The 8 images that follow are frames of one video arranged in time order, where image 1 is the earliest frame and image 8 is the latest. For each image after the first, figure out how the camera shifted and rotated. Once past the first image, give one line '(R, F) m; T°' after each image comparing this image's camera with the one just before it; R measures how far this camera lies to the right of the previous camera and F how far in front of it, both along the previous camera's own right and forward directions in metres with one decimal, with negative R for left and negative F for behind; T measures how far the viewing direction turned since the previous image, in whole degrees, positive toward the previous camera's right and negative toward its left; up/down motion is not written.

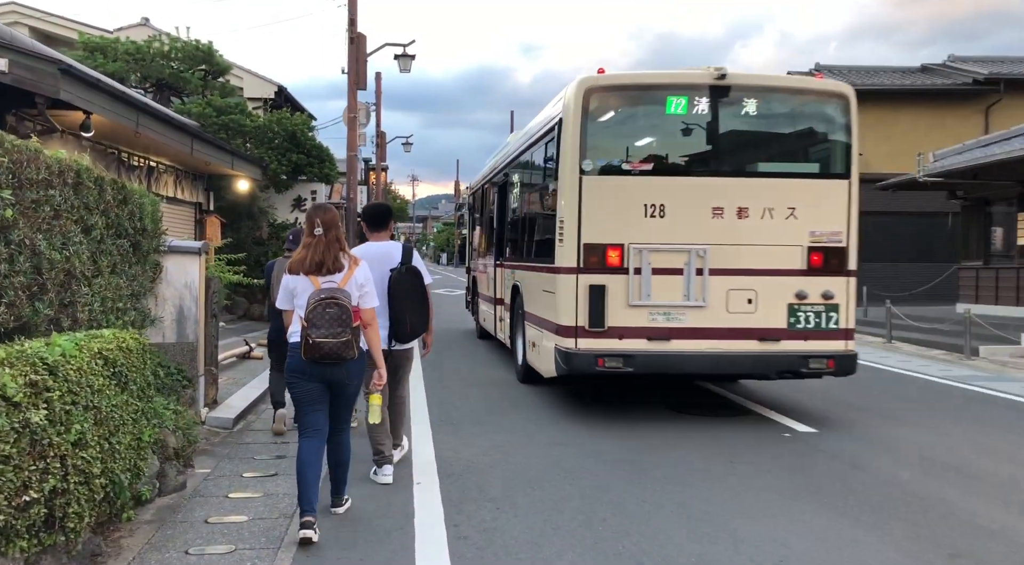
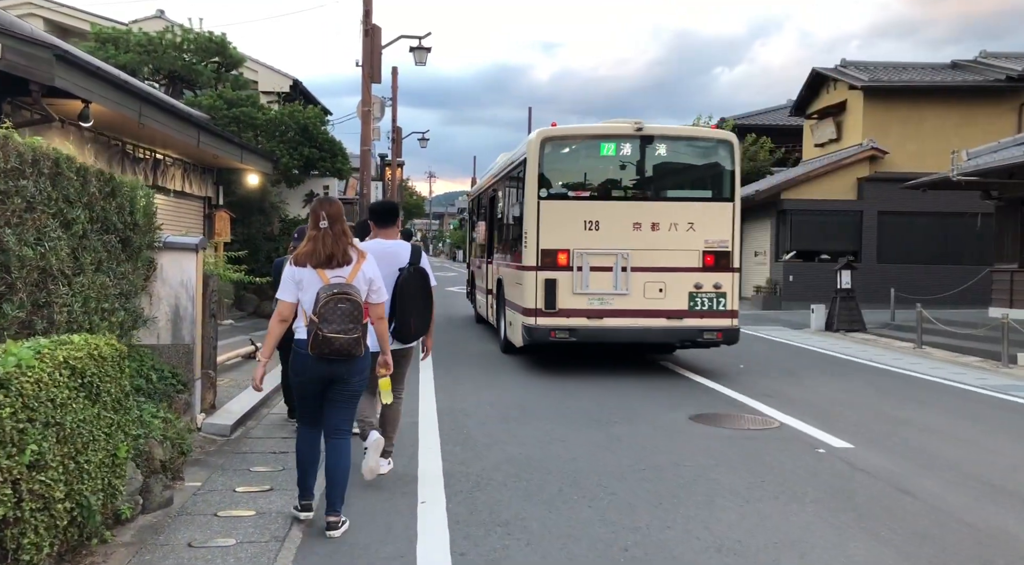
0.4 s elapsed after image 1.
(0.0, +0.5) m; -1°
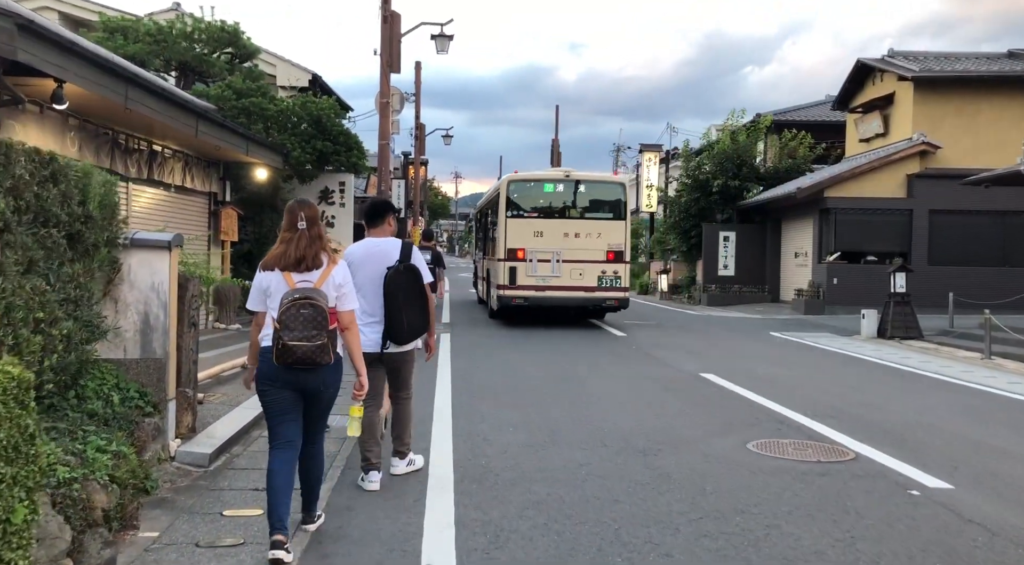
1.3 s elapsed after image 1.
(0.0, +1.1) m; -2°
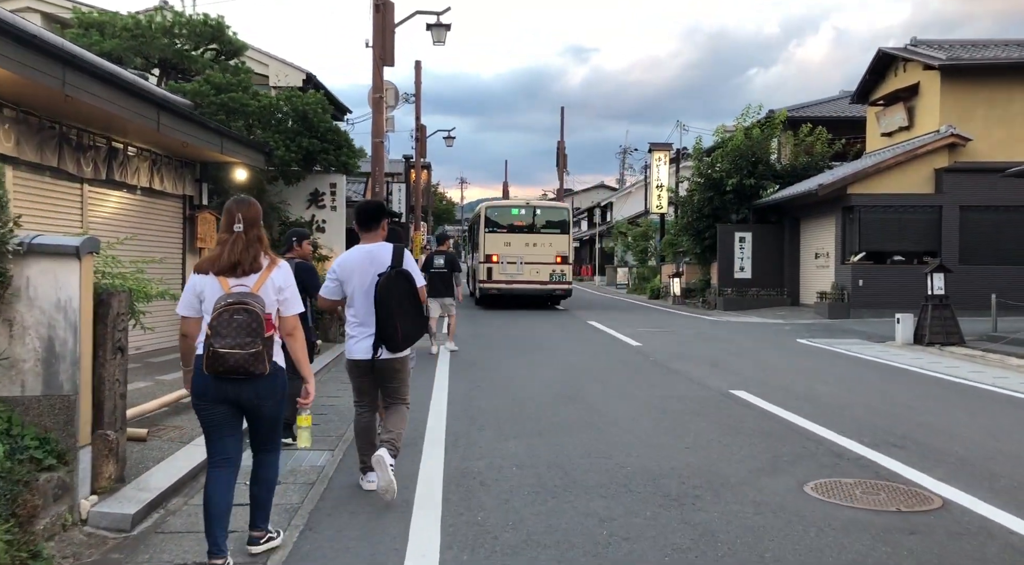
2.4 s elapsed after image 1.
(0.0, +1.2) m; -1°
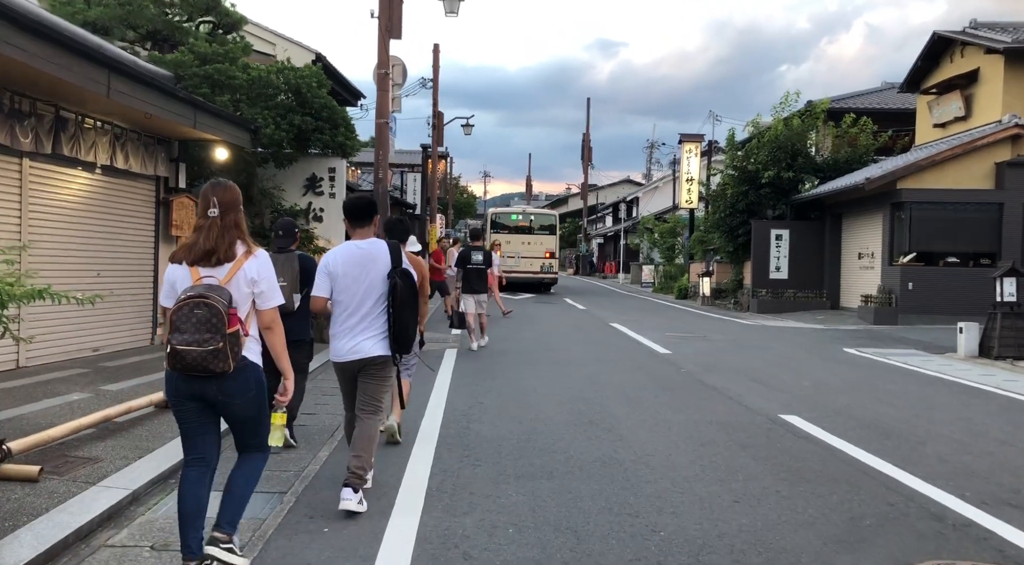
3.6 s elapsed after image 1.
(+0.1, +1.5) m; -2°
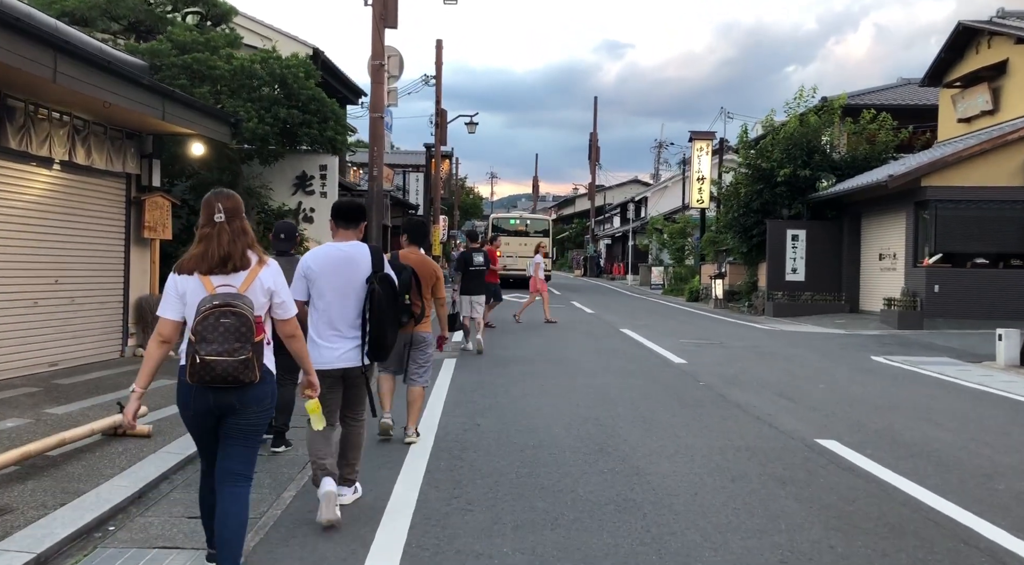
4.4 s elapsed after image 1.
(+0.1, +0.9) m; -1°
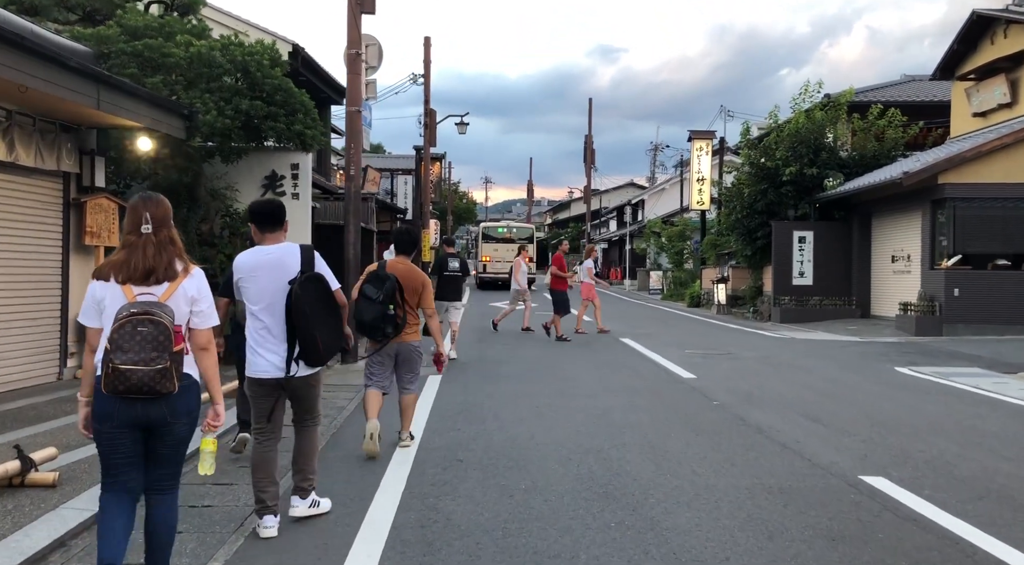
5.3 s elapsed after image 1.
(+0.1, +1.2) m; 0°
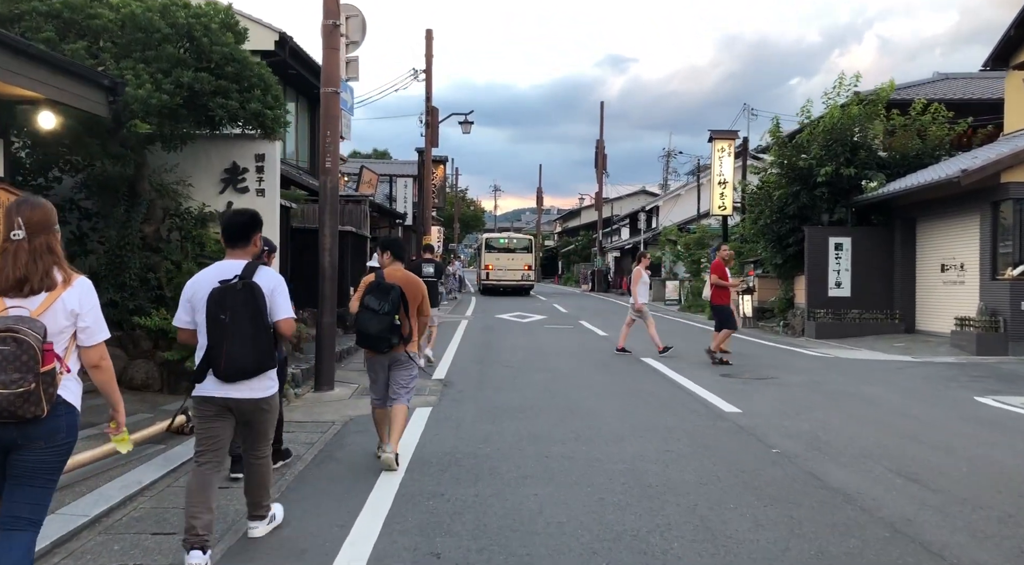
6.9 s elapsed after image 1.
(+0.1, +2.0) m; -1°
